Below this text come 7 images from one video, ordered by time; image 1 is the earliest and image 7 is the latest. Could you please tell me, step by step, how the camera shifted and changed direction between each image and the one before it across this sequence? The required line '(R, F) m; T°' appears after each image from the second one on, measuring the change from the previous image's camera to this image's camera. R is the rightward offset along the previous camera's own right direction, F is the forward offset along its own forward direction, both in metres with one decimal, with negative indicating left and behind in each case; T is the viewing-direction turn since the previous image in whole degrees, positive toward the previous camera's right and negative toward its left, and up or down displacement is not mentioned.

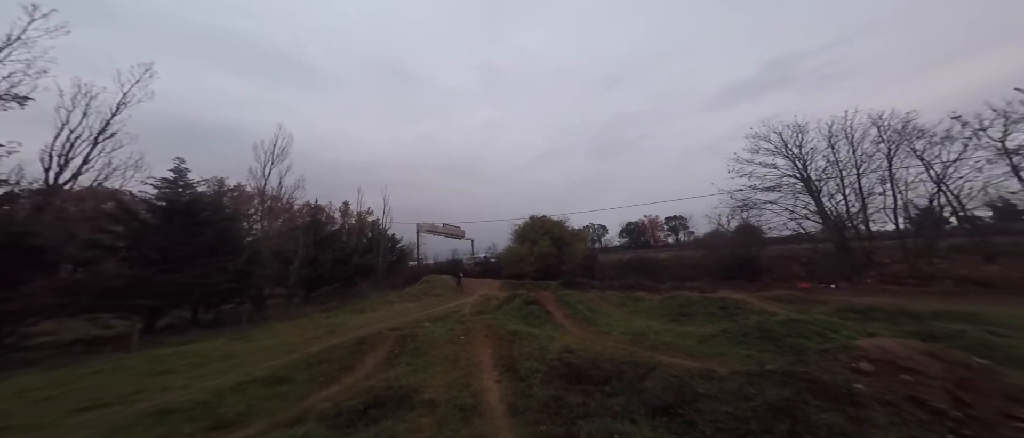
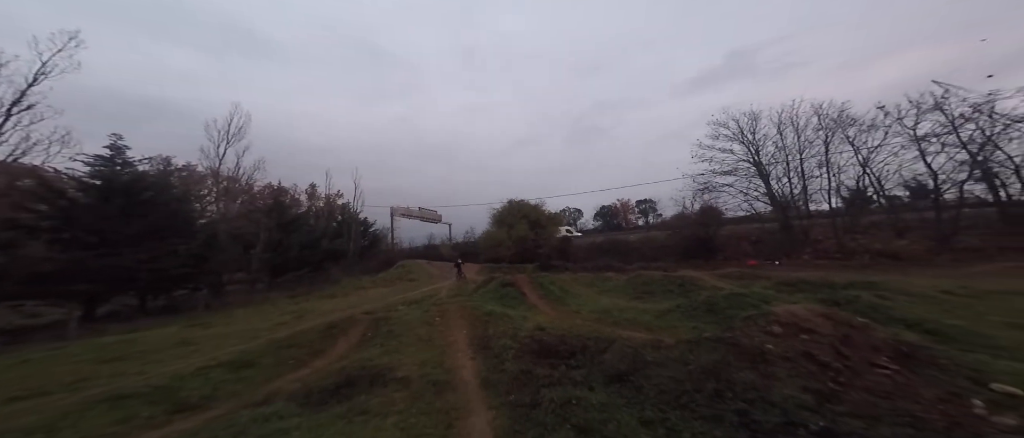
(+0.3, -0.5) m; +4°
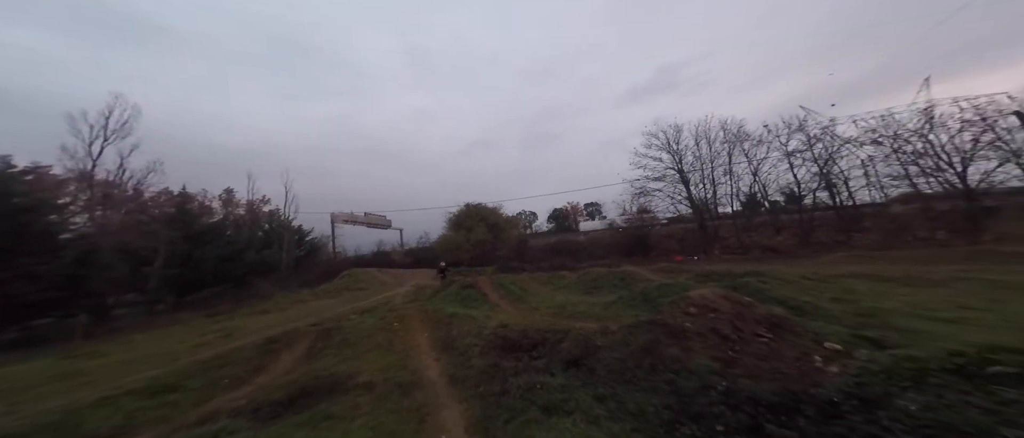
(-0.4, -0.9) m; +9°
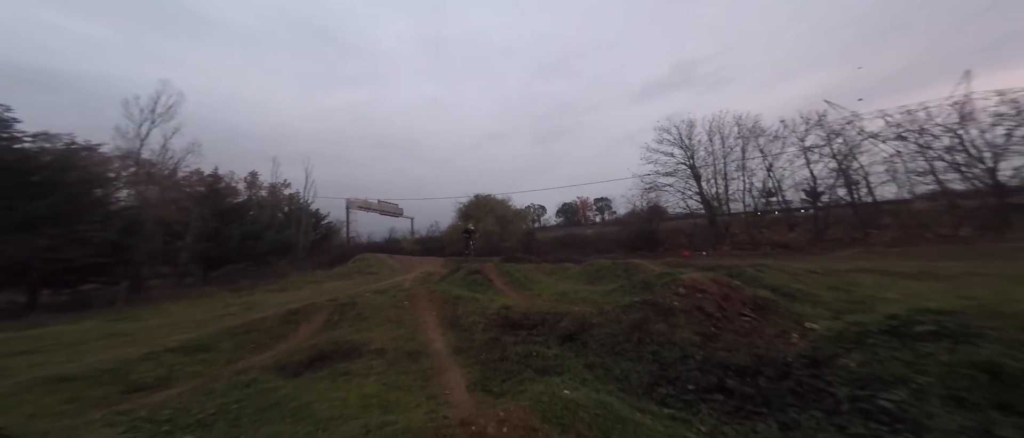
(+0.2, -0.7) m; -2°
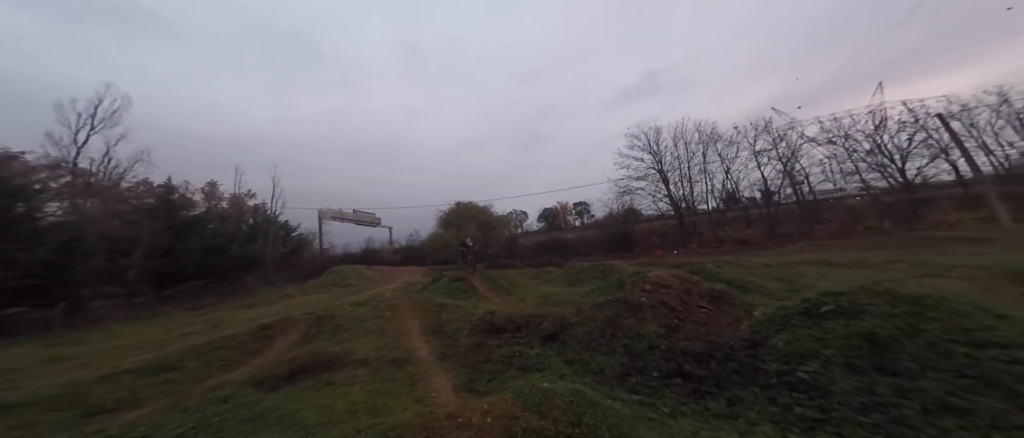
(+0.1, -0.6) m; +3°
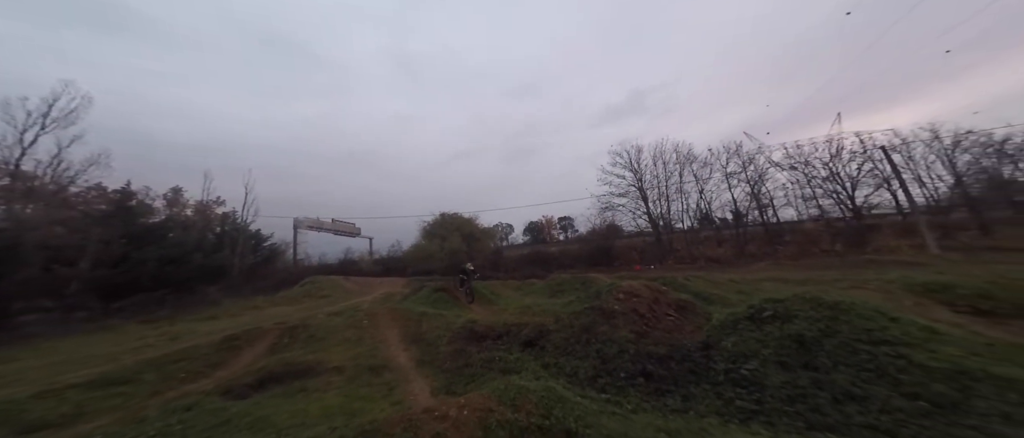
(+0.1, -0.6) m; +2°
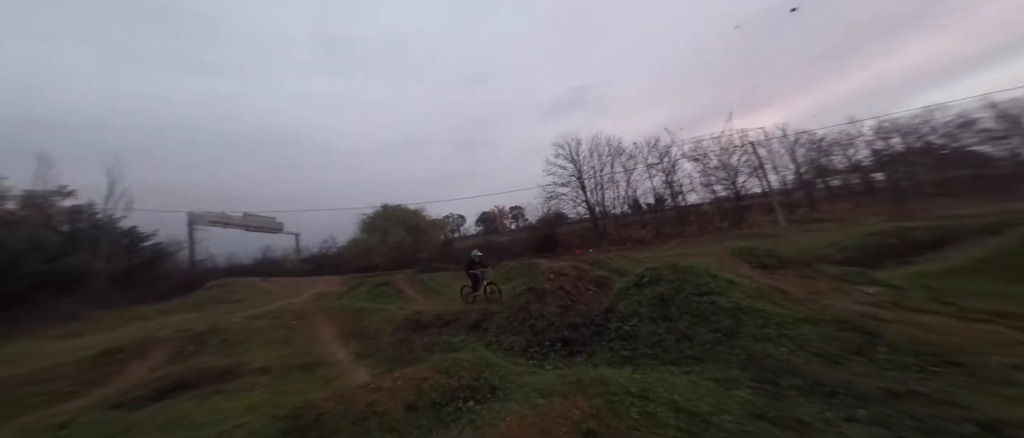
(+0.5, -1.0) m; +8°
